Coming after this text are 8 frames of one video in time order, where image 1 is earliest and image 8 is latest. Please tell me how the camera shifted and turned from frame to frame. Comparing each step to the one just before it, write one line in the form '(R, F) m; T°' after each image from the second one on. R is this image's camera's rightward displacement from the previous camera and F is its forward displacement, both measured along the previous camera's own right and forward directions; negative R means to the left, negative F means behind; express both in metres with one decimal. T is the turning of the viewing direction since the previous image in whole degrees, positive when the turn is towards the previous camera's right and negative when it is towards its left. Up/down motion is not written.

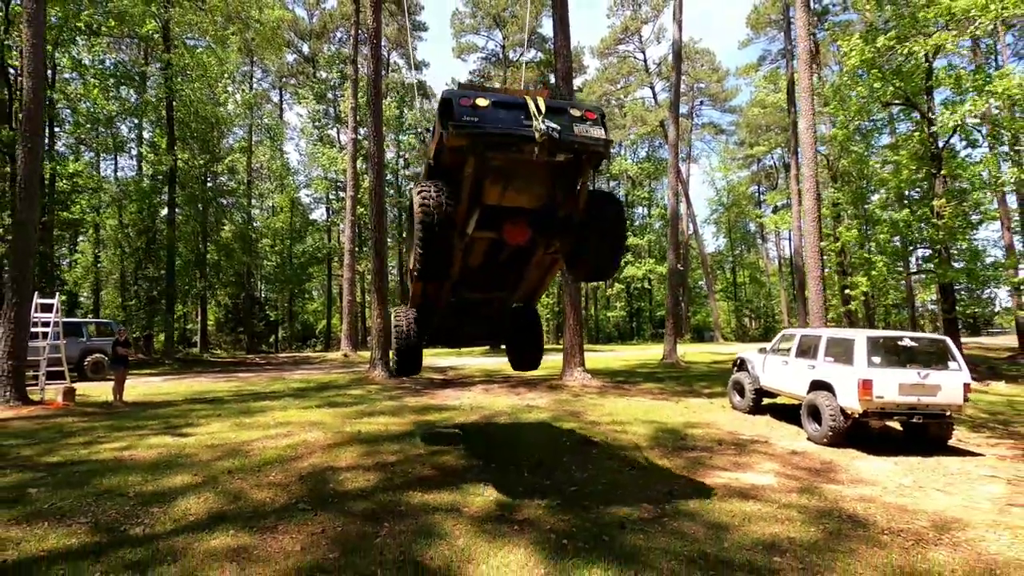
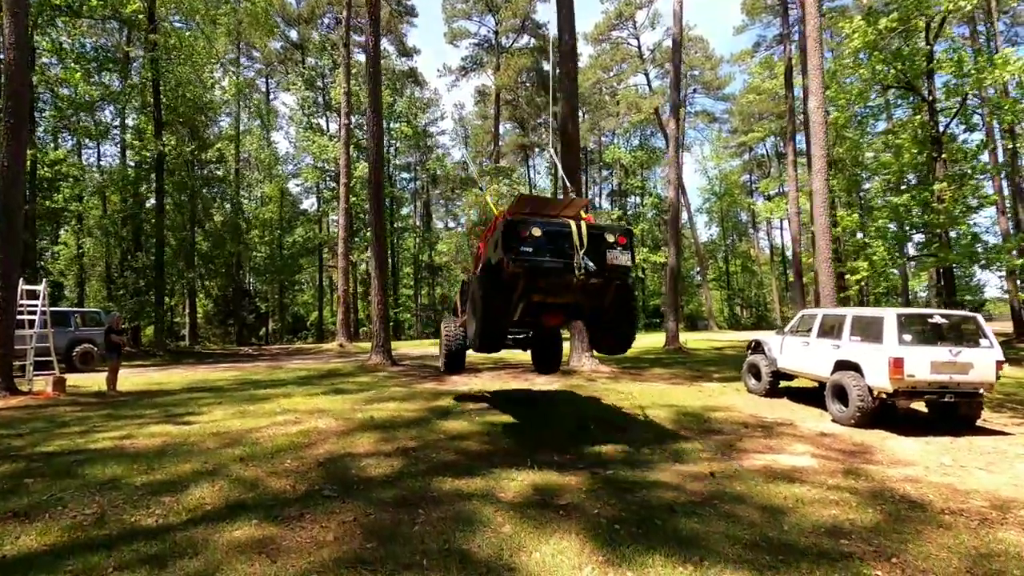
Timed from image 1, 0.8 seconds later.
(-0.4, +0.3) m; +1°
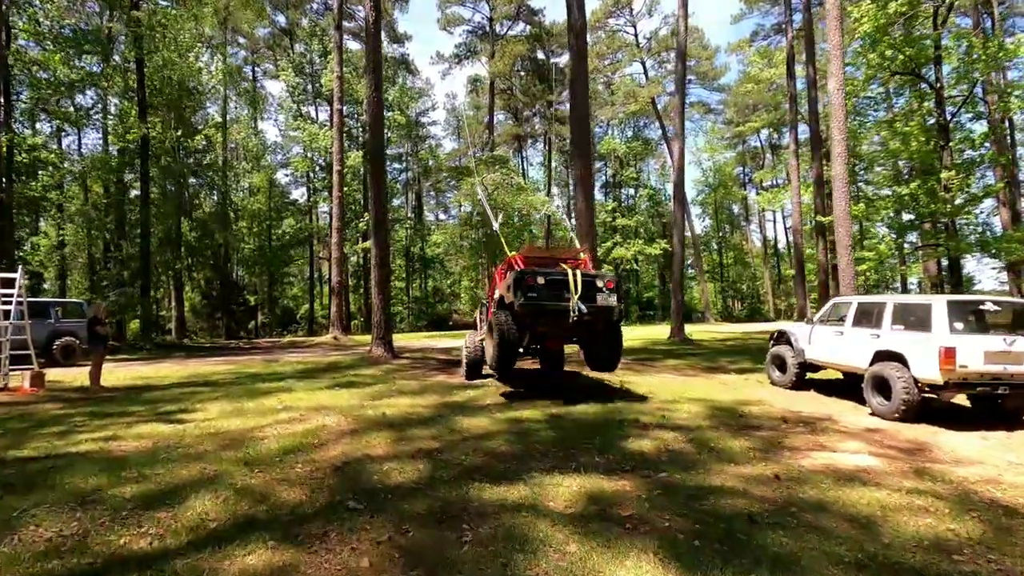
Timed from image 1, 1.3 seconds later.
(-0.4, +0.6) m; +1°
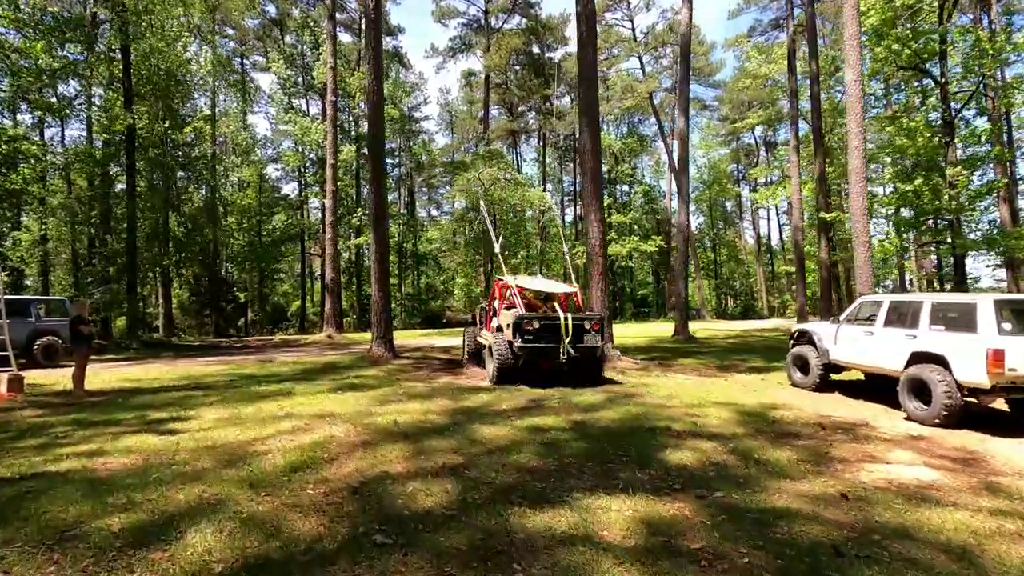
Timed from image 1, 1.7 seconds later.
(-0.3, +0.5) m; +1°
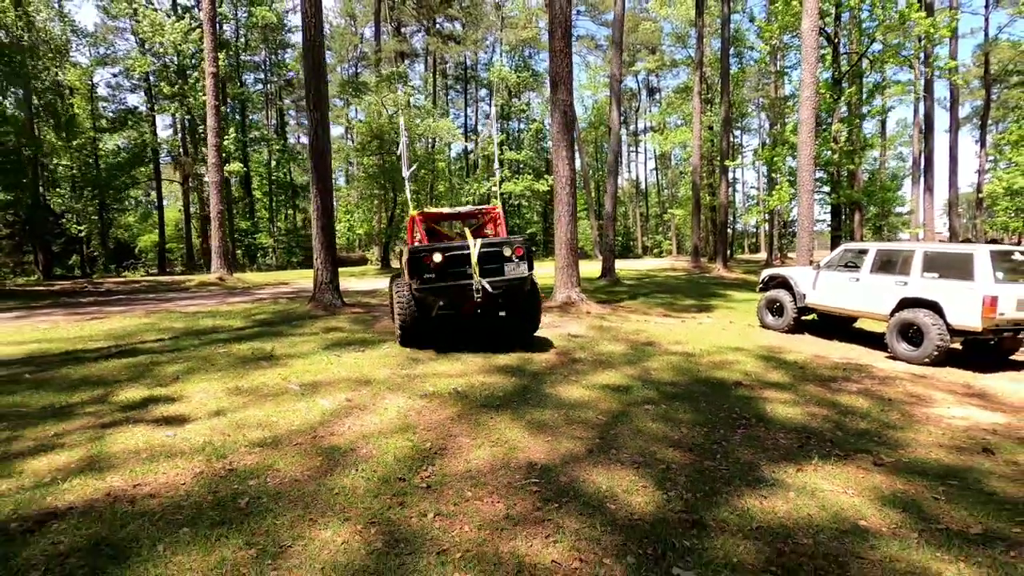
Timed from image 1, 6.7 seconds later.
(-1.9, +1.0) m; +14°
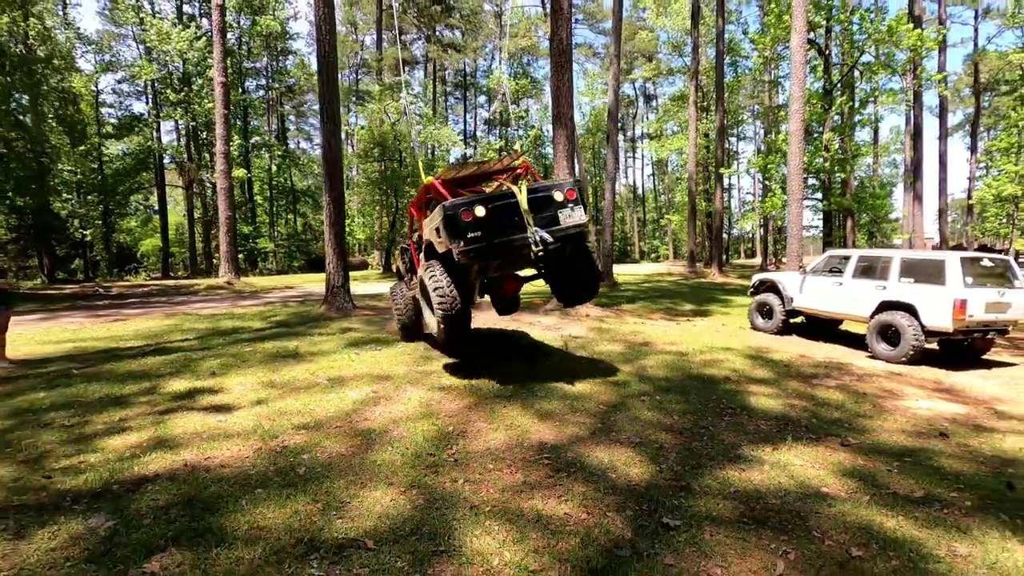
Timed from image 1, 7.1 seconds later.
(-0.1, -0.5) m; 0°
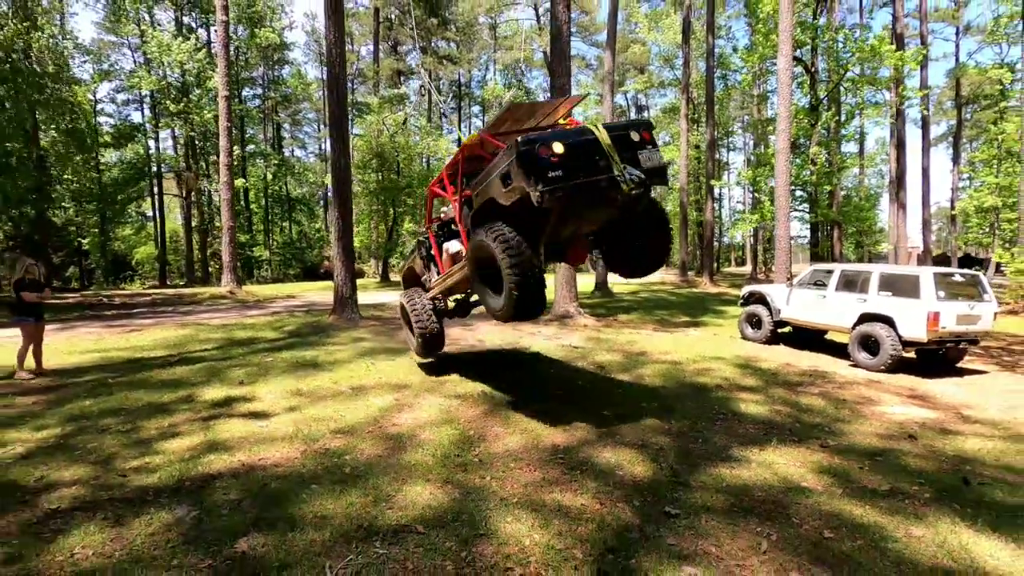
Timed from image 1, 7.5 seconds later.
(-0.2, -0.5) m; +1°
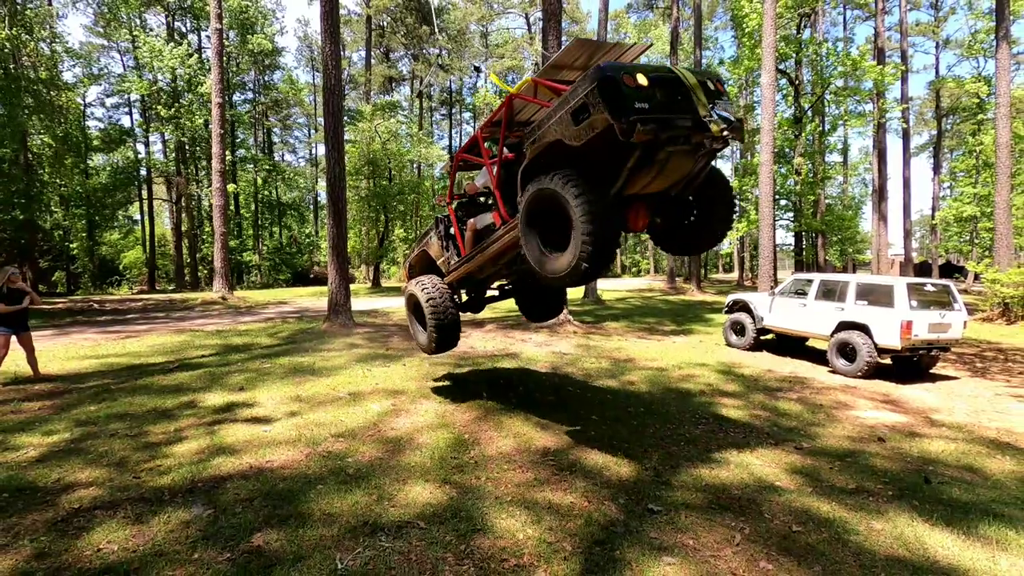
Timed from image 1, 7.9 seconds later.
(0.0, -0.2) m; +1°
